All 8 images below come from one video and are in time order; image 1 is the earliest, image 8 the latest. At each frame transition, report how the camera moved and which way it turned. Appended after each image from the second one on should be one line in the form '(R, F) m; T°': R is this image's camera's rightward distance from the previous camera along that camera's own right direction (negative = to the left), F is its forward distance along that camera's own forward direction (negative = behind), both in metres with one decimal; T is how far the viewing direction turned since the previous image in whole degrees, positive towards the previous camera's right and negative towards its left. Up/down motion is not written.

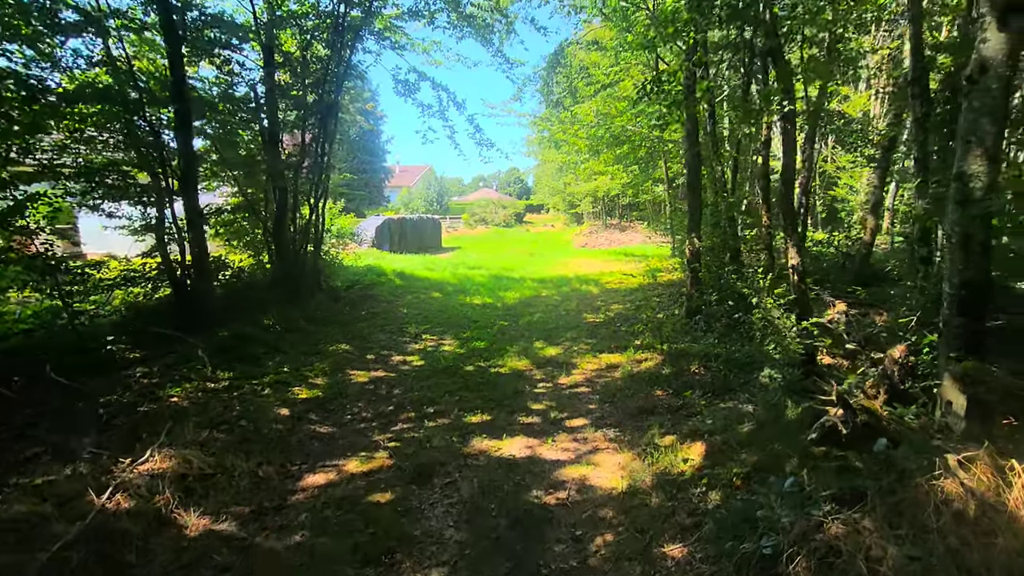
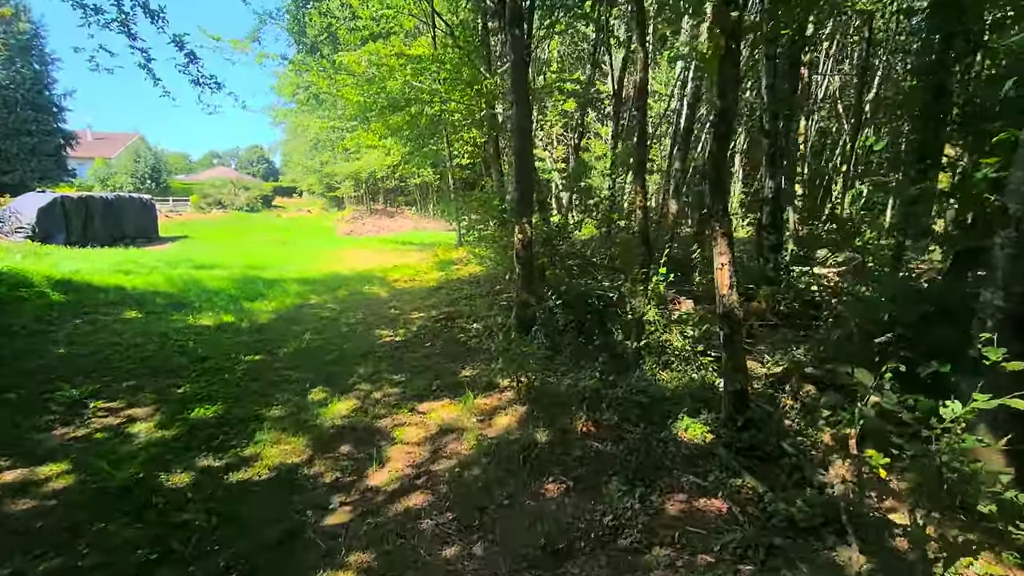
(0.0, +2.8) m; +25°
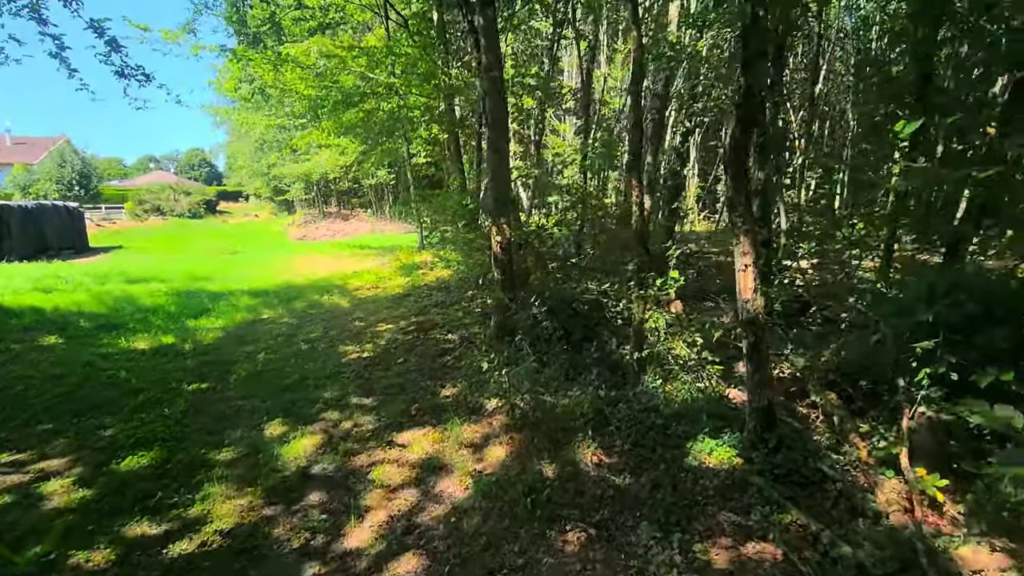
(-0.2, +0.6) m; +5°
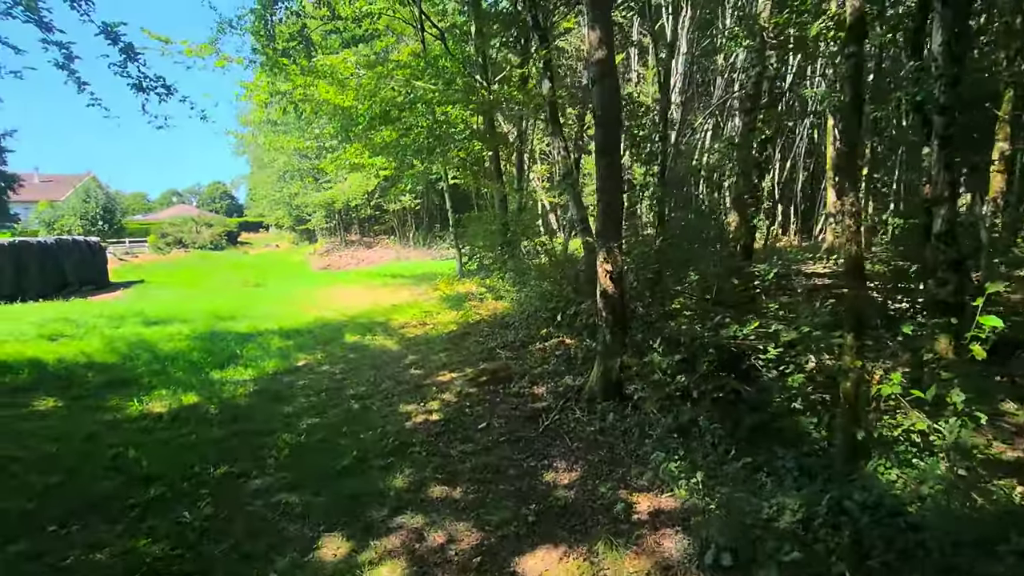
(-0.9, +1.3) m; -2°
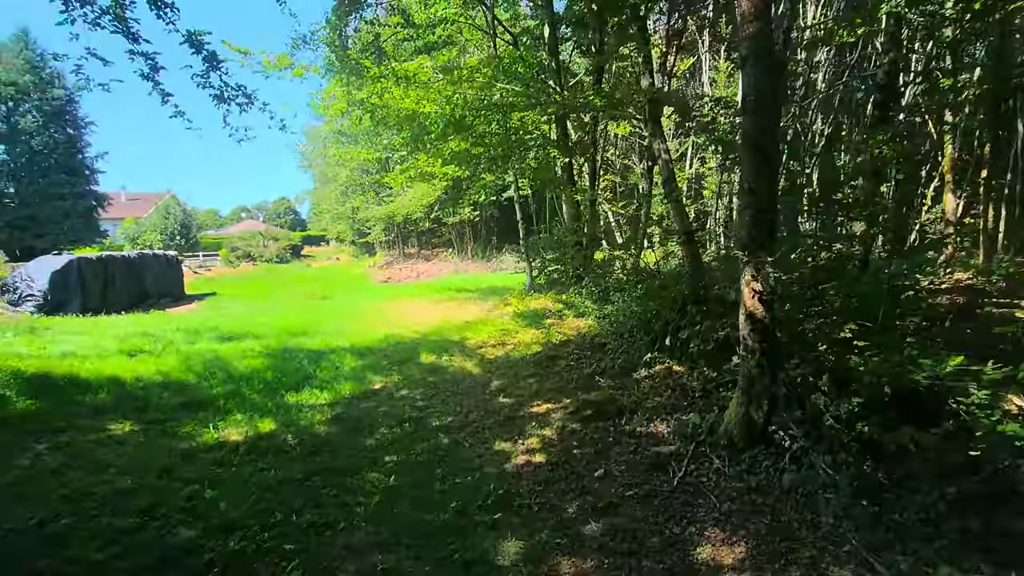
(-0.6, +0.7) m; -6°
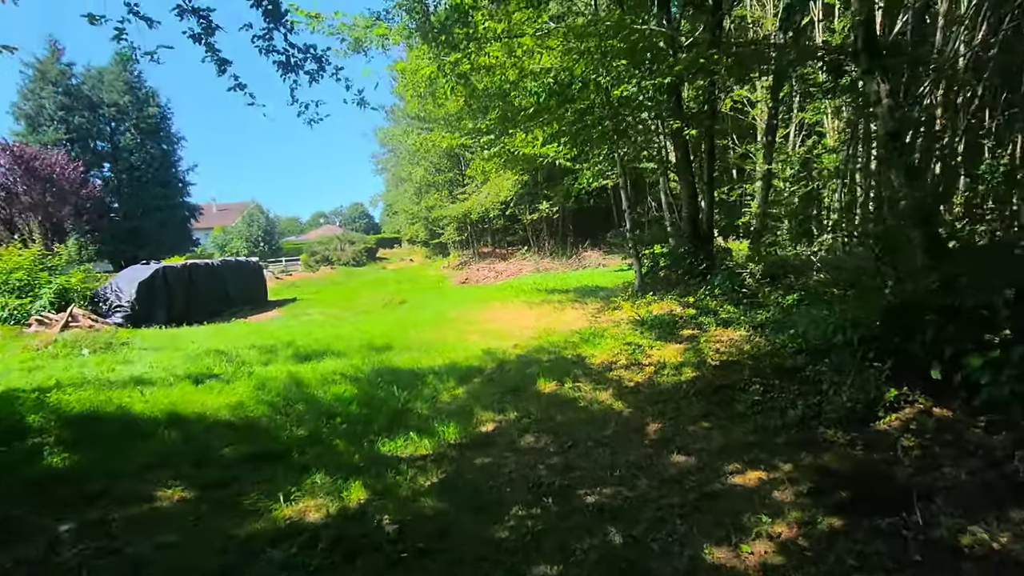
(-0.8, +1.7) m; -7°
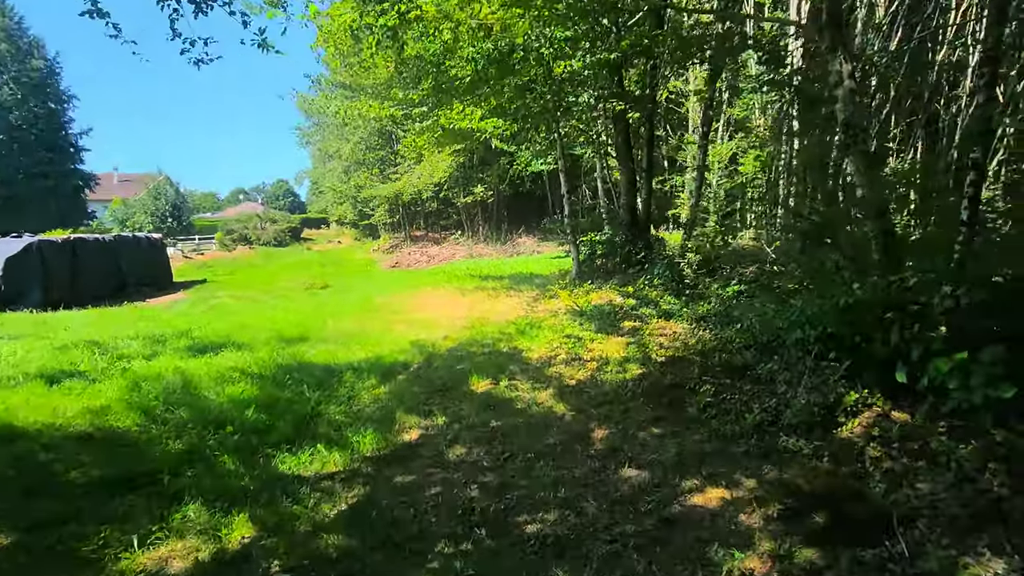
(0.0, +0.7) m; +7°
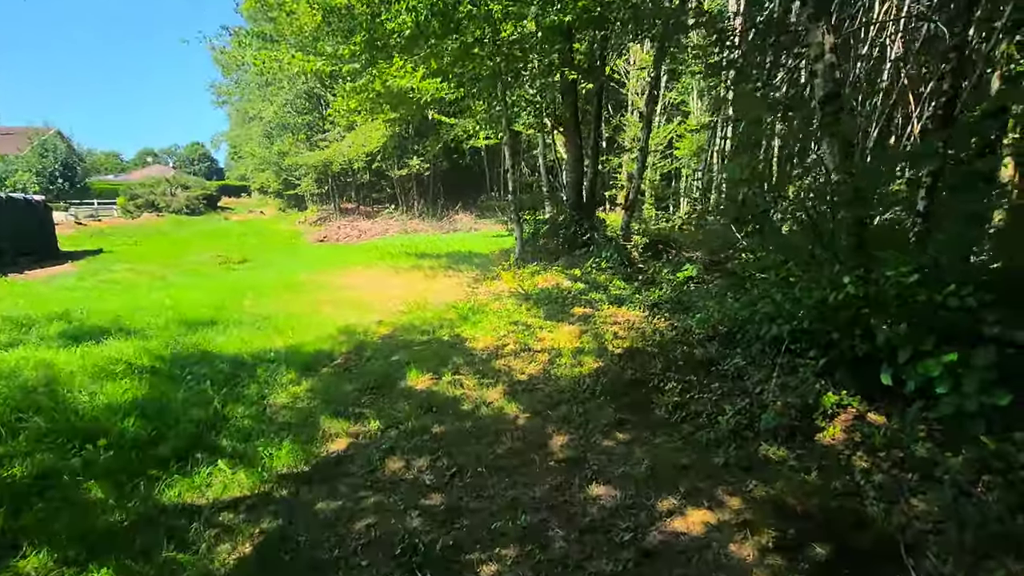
(-0.1, +0.6) m; +7°
